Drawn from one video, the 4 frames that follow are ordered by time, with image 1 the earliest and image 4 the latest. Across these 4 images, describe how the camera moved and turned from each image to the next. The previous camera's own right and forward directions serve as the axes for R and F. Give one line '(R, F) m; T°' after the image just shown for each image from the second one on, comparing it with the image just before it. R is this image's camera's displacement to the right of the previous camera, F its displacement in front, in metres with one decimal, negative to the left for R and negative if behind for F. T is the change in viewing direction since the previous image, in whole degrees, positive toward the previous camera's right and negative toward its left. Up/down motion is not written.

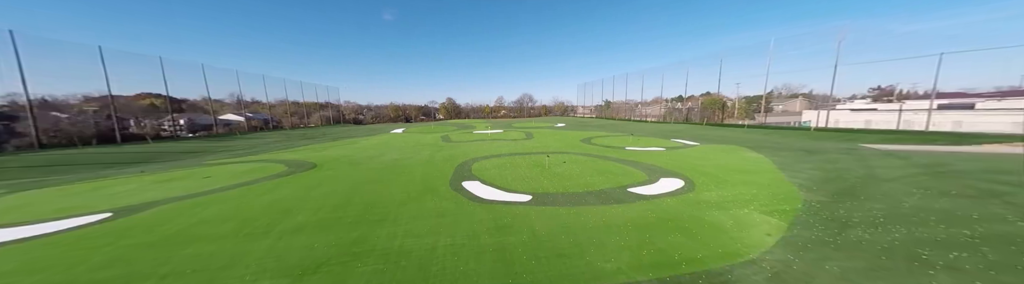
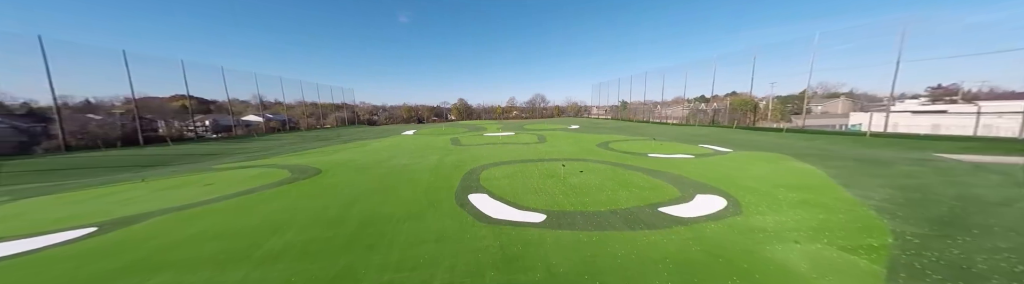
(0.0, +0.7) m; -3°
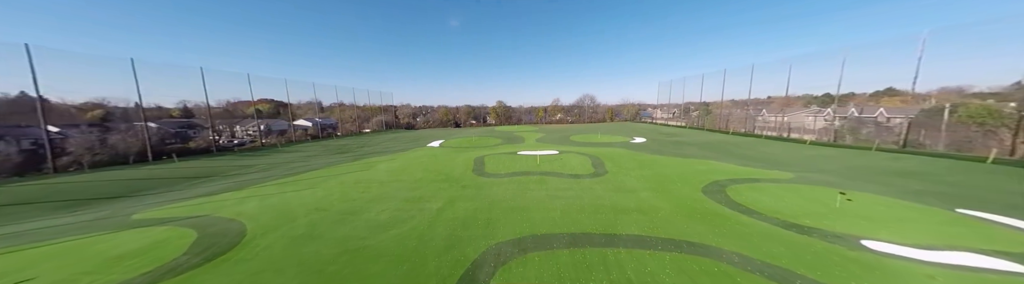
(-0.1, +4.5) m; -10°
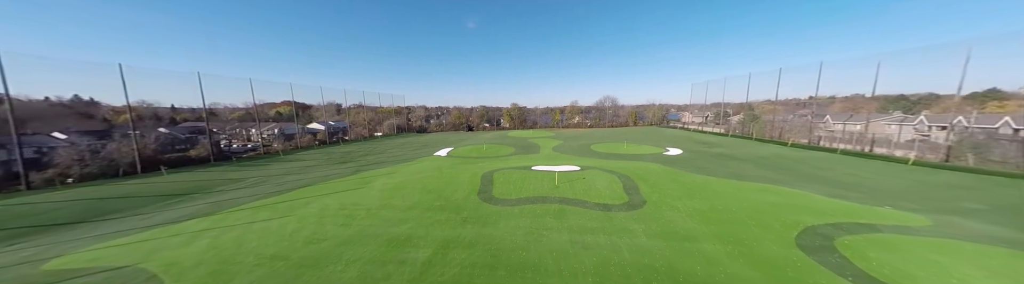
(0.0, +1.9) m; -4°
